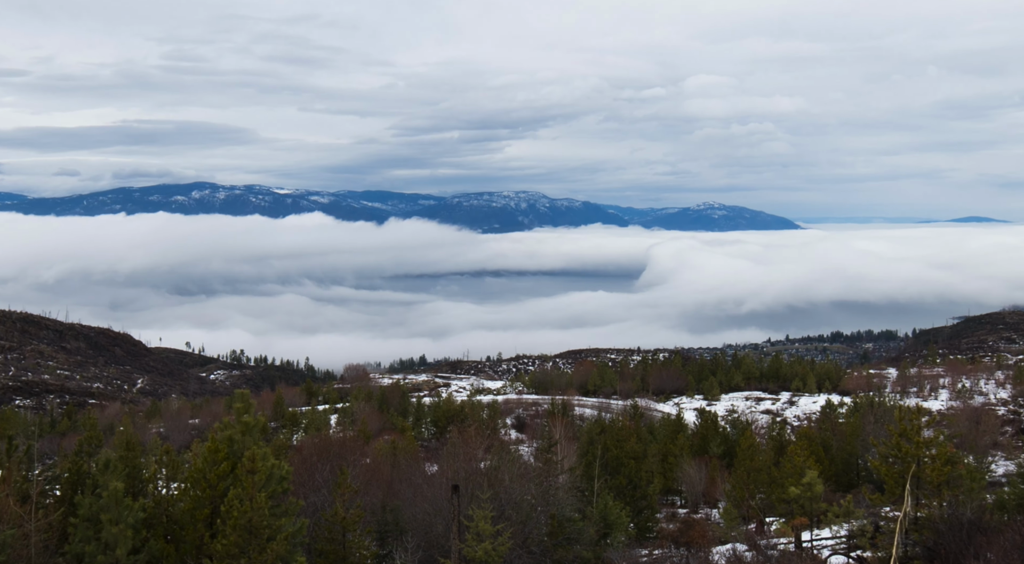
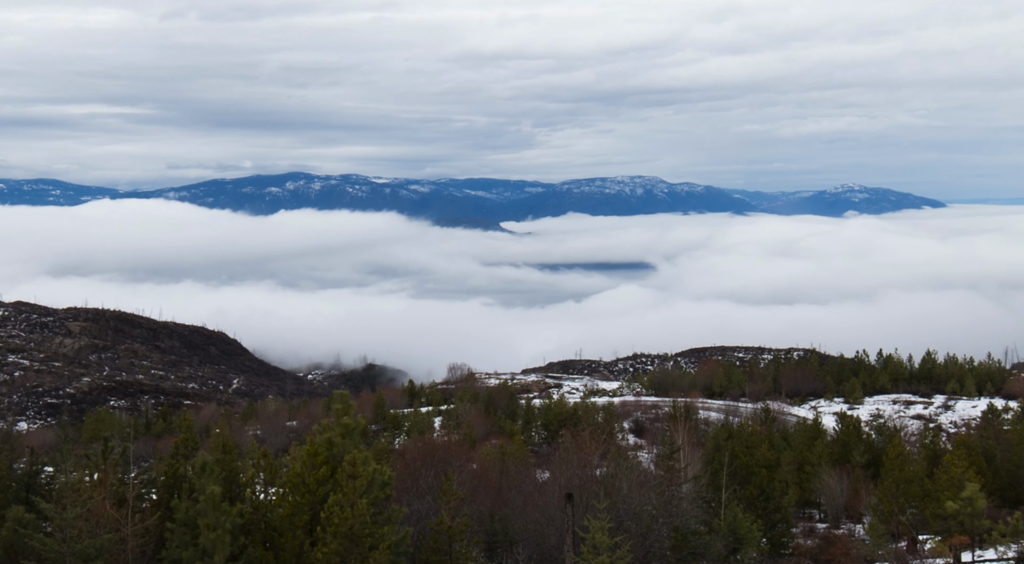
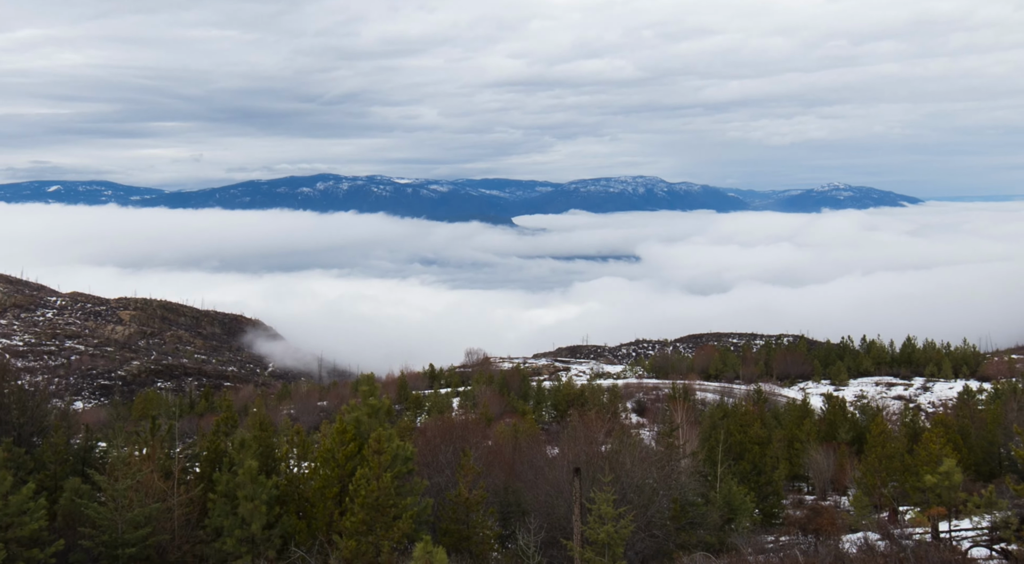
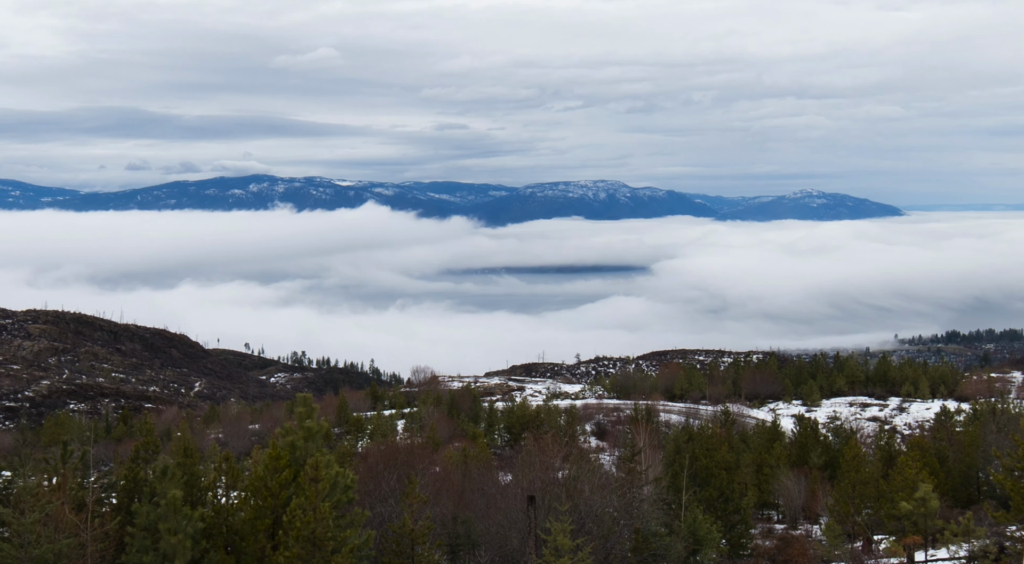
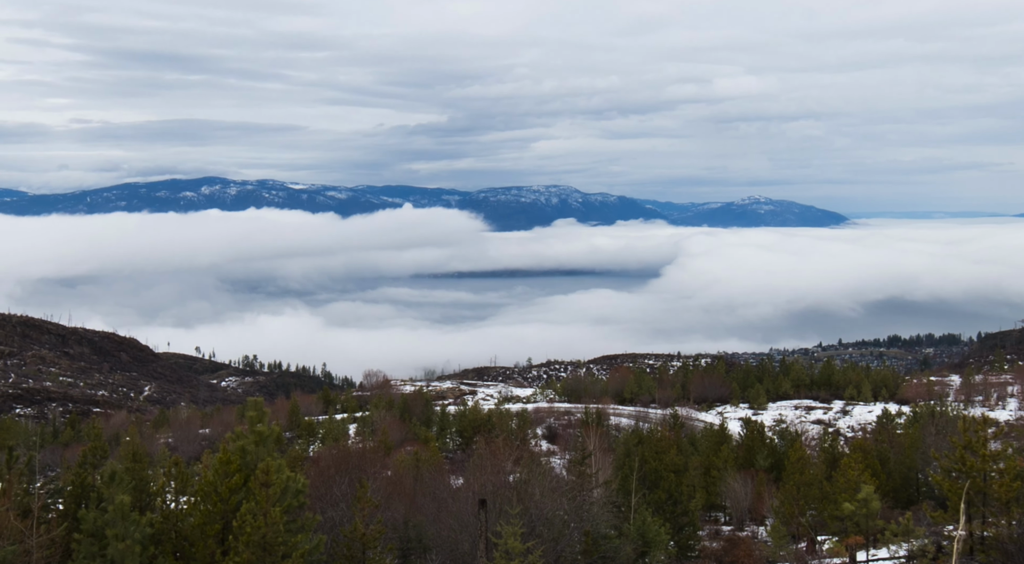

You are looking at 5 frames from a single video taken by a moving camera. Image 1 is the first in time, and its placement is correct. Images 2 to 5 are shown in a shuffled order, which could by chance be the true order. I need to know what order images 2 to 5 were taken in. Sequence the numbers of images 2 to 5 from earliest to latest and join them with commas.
5, 4, 2, 3
